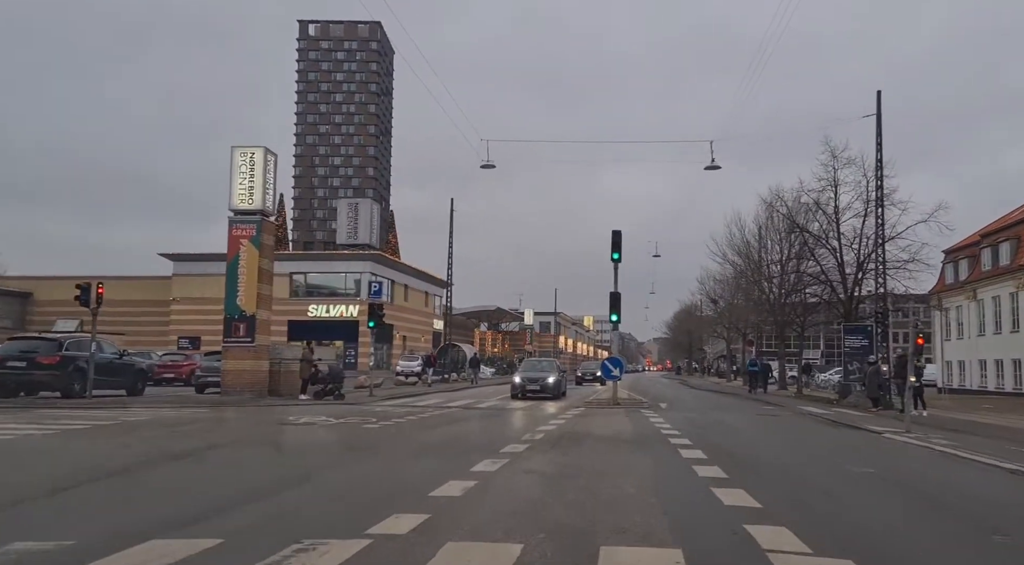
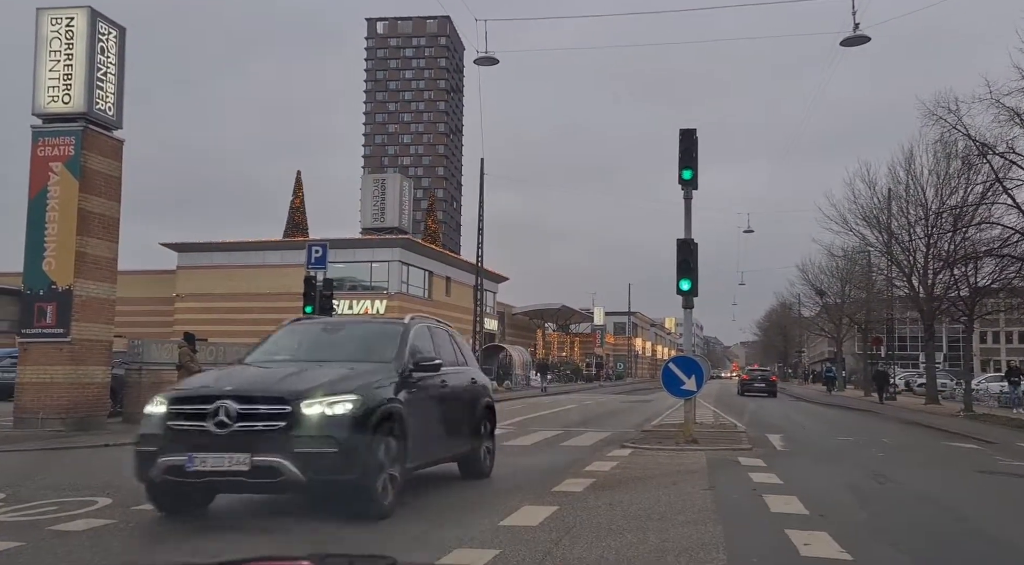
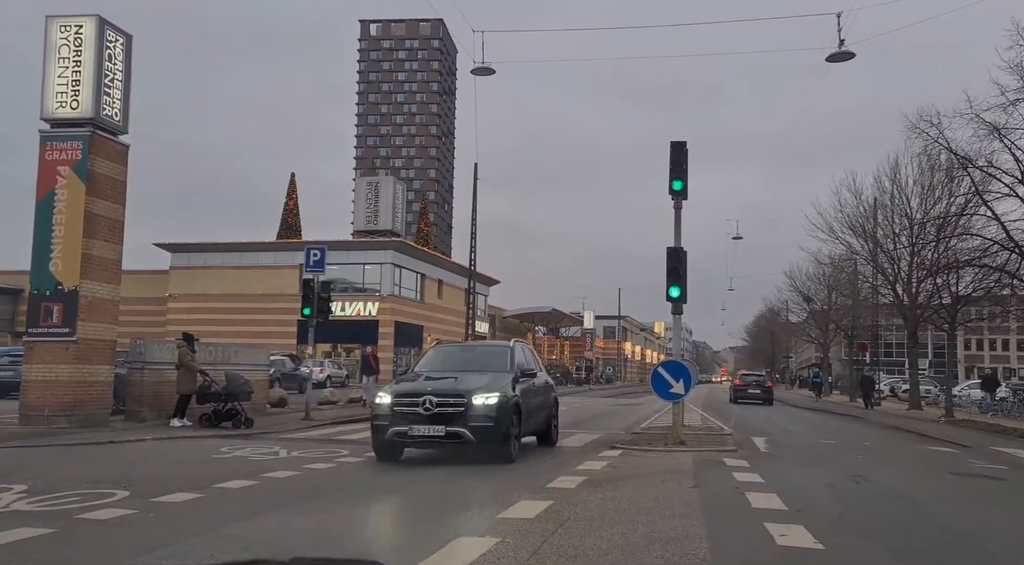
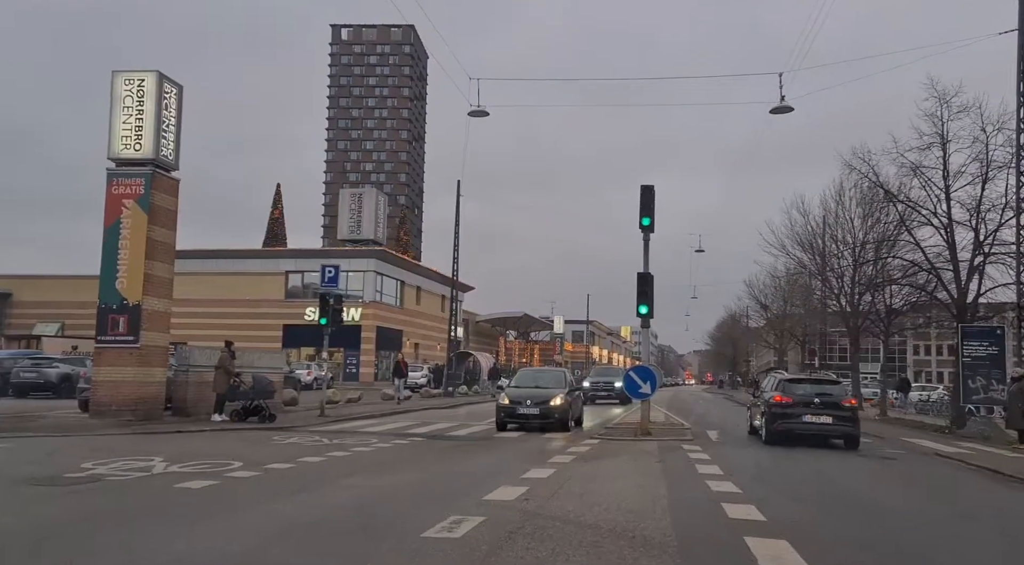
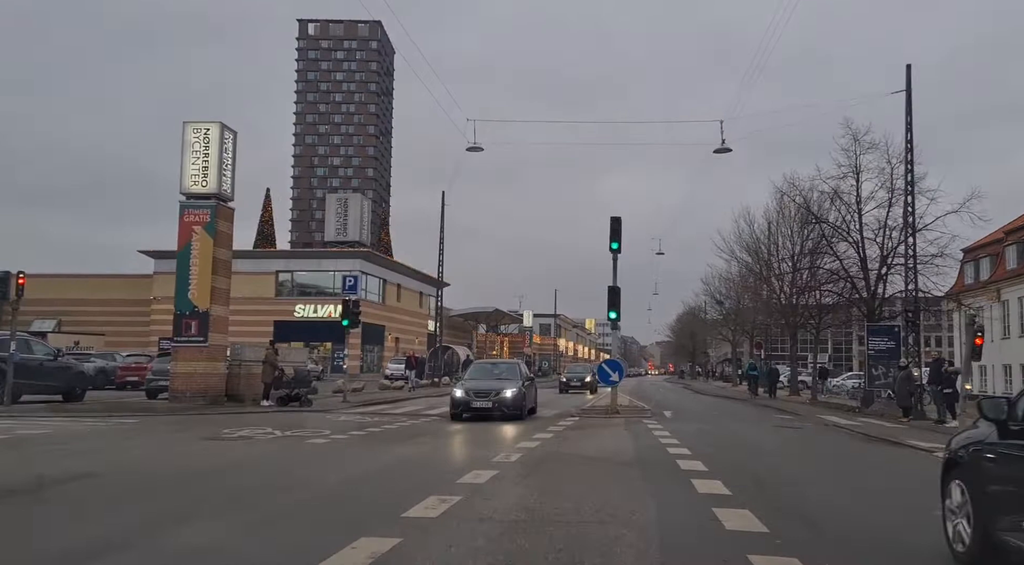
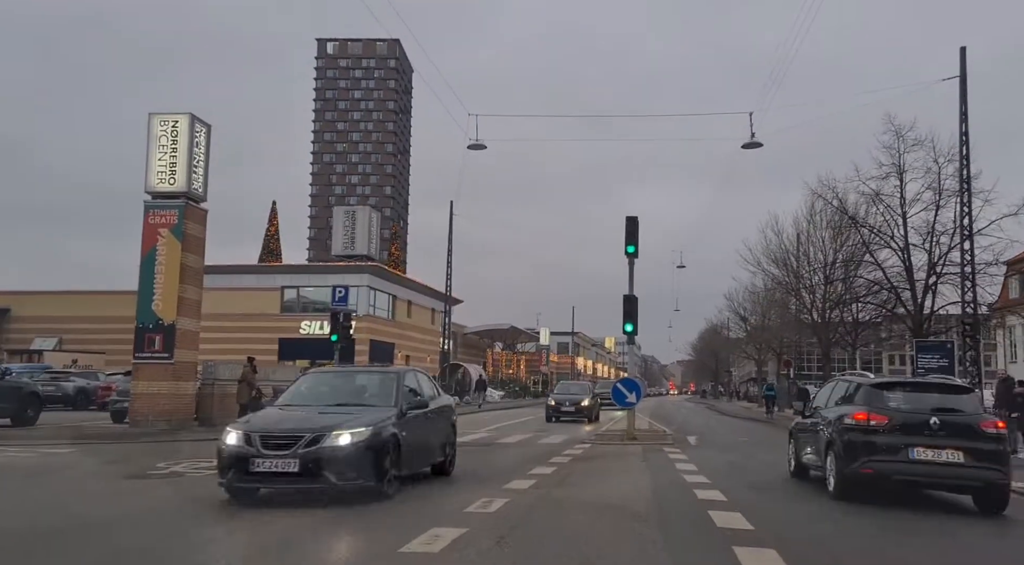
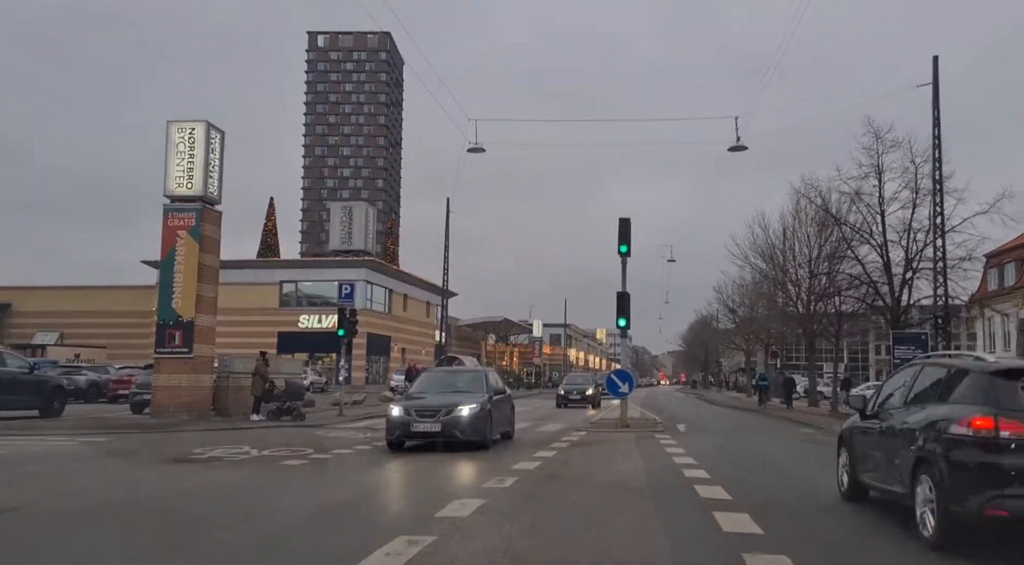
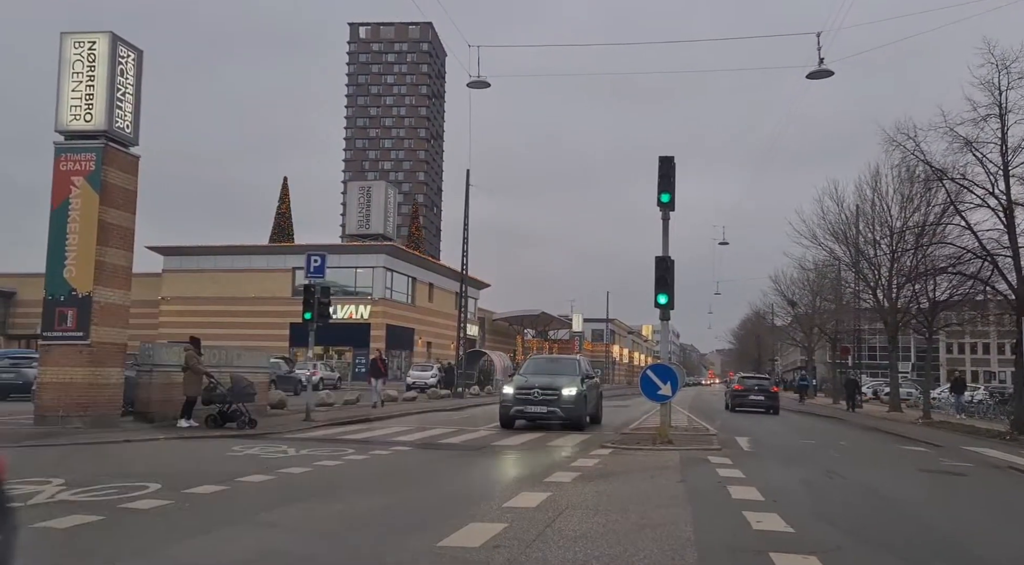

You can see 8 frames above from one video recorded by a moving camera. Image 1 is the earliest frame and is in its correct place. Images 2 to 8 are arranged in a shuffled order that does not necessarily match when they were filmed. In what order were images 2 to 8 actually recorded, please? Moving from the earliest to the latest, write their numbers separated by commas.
5, 7, 6, 4, 8, 3, 2
